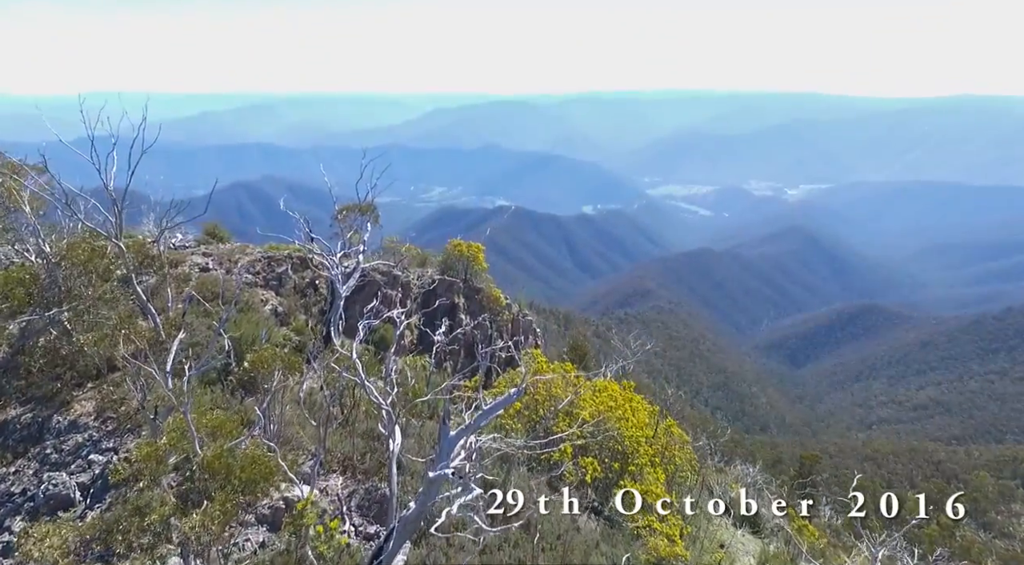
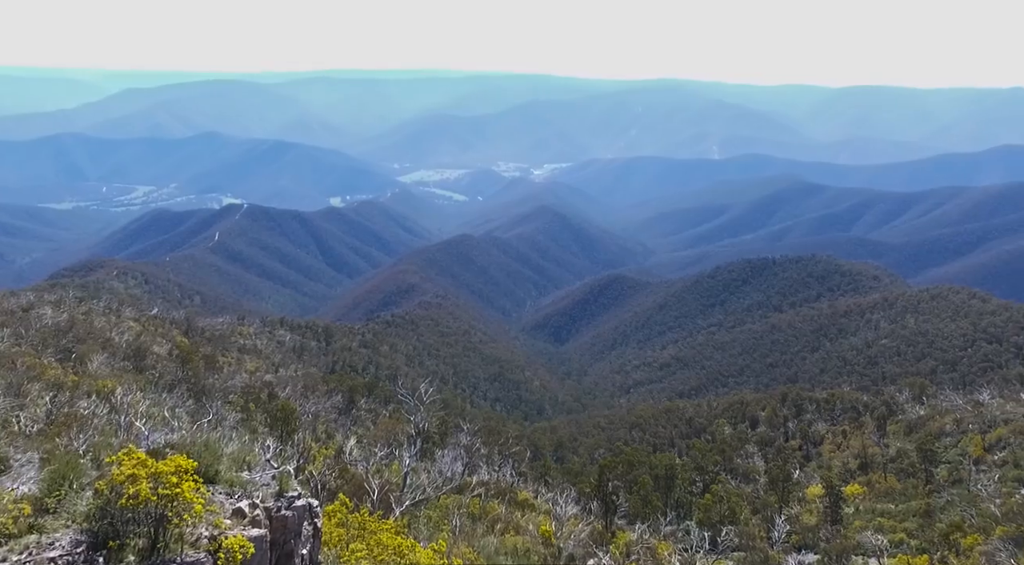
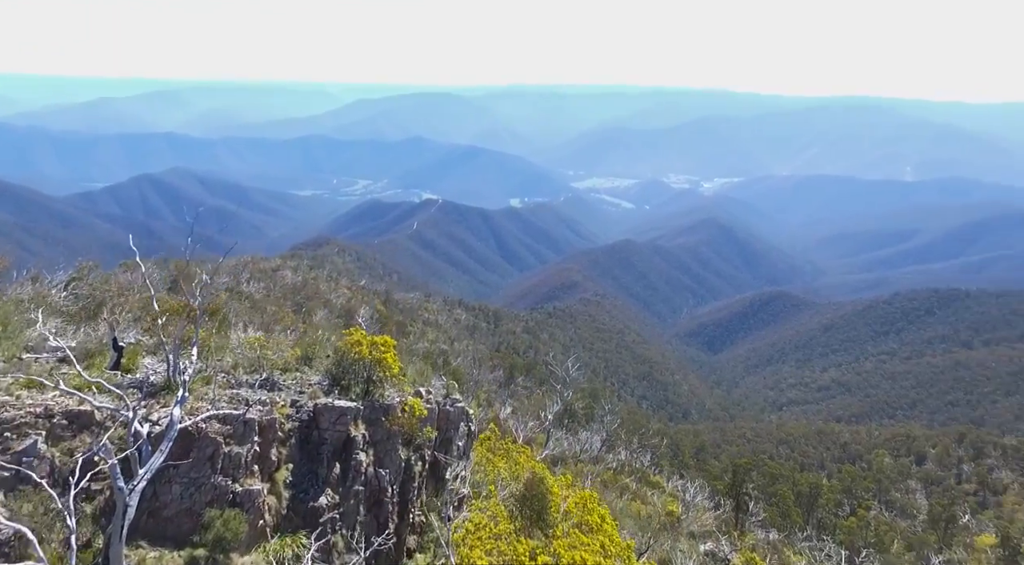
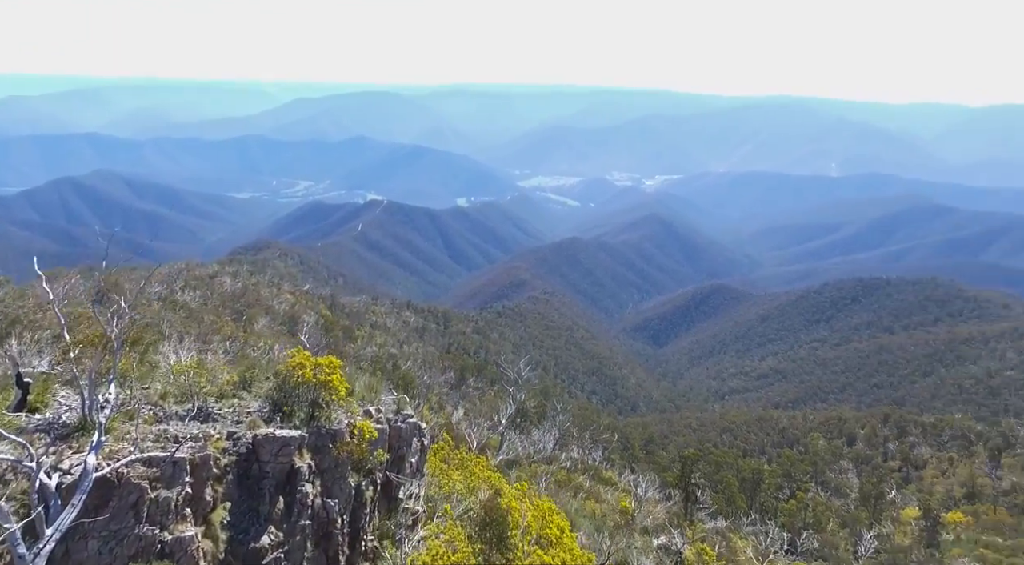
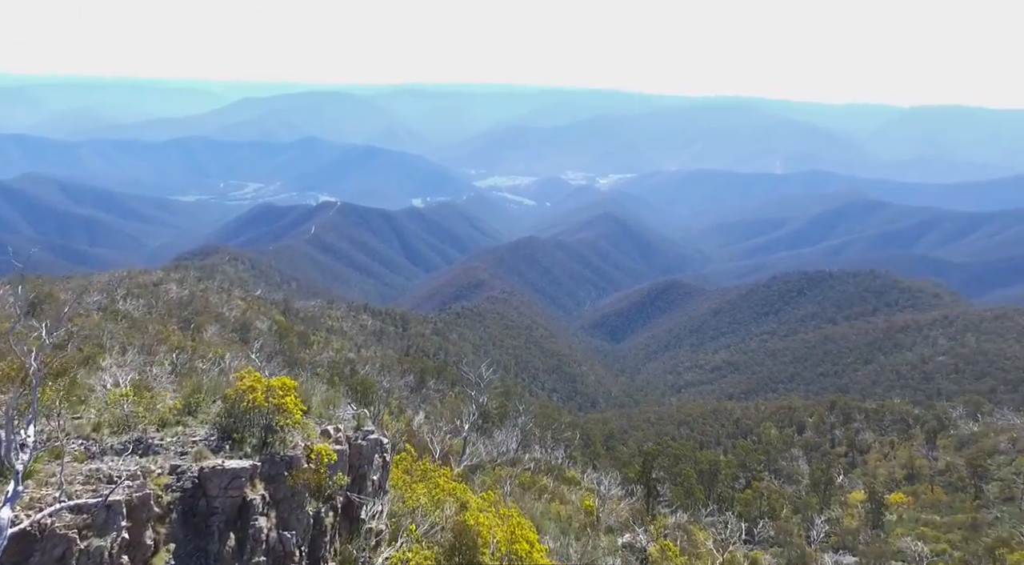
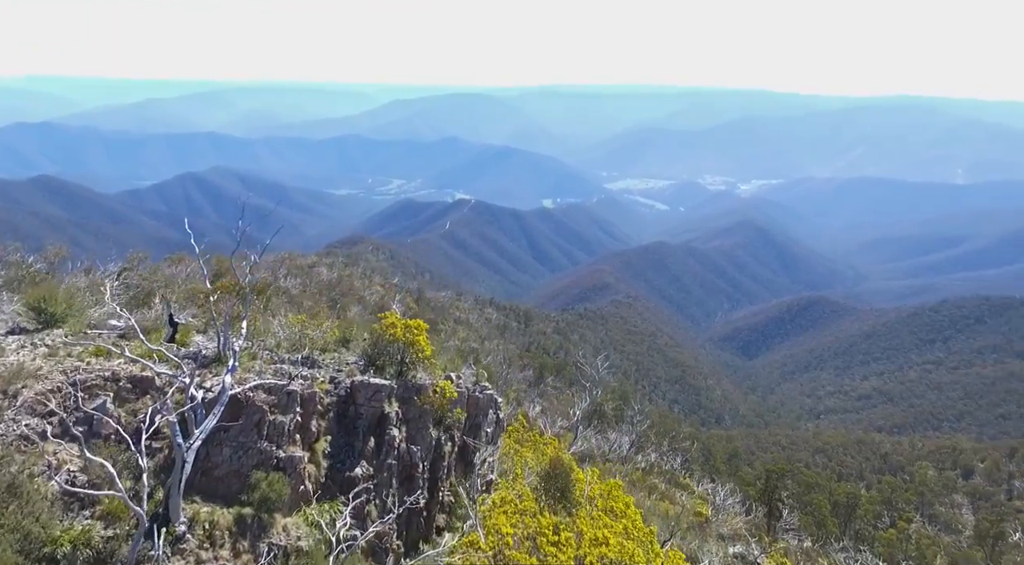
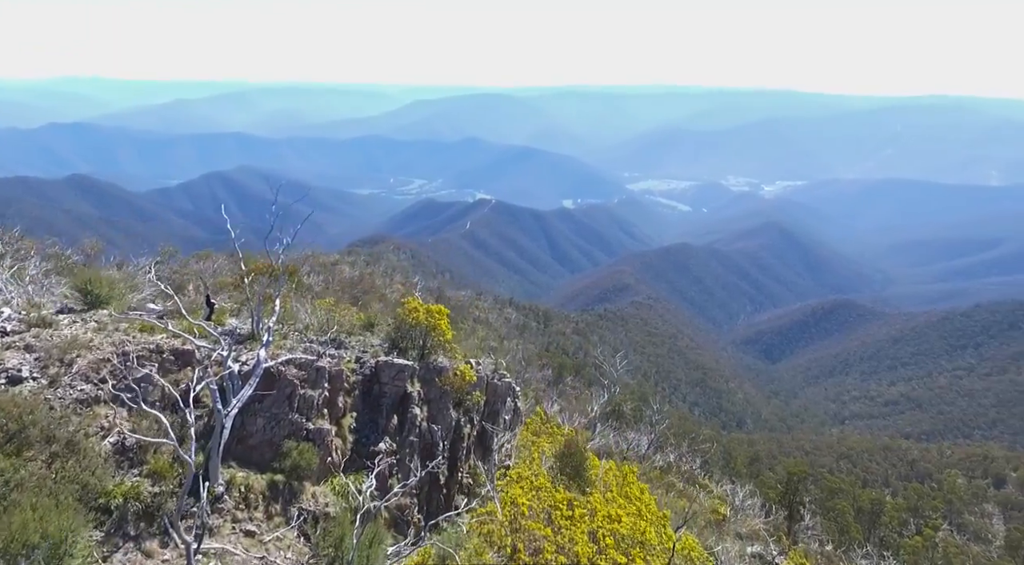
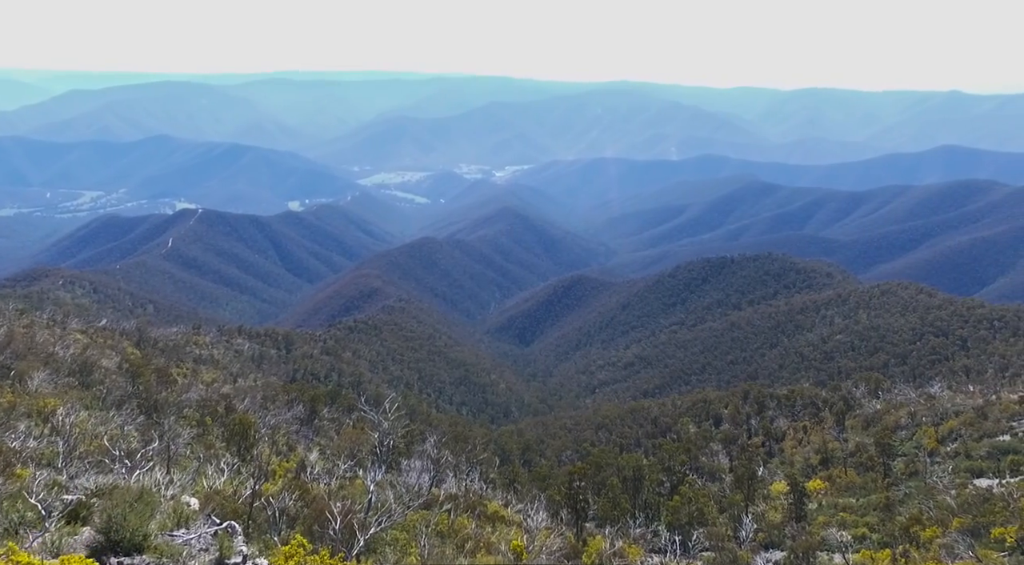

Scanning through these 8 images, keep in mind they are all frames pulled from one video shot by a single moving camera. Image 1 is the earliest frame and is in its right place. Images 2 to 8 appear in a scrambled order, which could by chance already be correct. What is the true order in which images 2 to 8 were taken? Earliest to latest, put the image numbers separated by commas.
7, 6, 3, 4, 5, 2, 8
